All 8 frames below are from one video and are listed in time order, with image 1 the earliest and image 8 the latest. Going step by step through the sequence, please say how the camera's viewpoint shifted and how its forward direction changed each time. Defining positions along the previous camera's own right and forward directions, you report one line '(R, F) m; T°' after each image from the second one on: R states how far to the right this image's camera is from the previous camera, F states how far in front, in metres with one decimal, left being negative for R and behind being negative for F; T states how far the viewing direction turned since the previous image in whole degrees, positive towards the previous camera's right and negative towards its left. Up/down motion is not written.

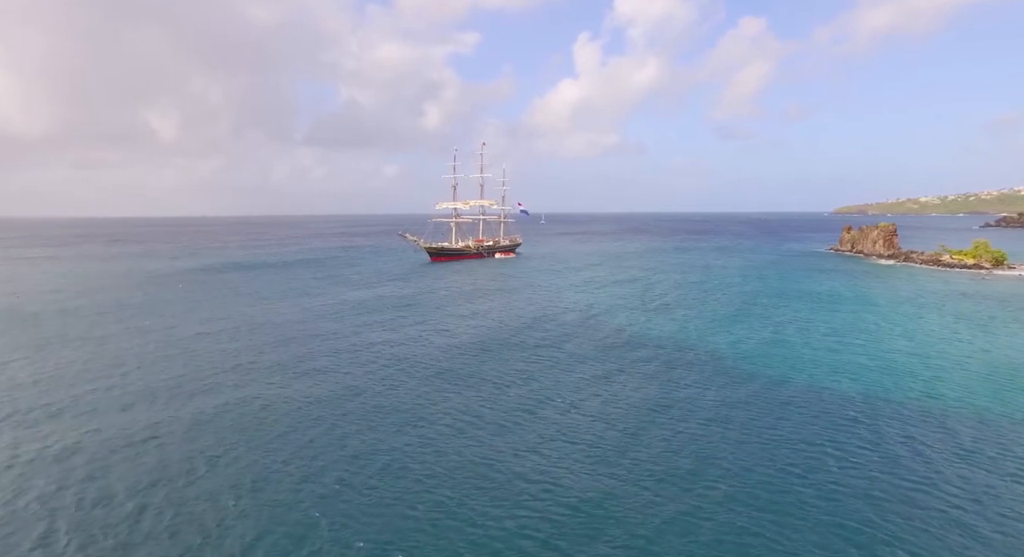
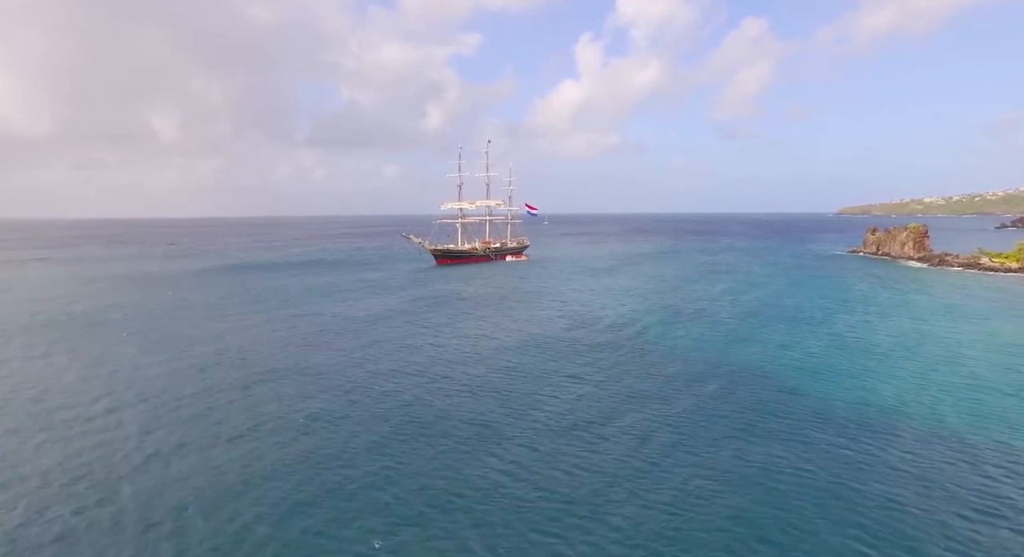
(-2.5, +5.7) m; 0°
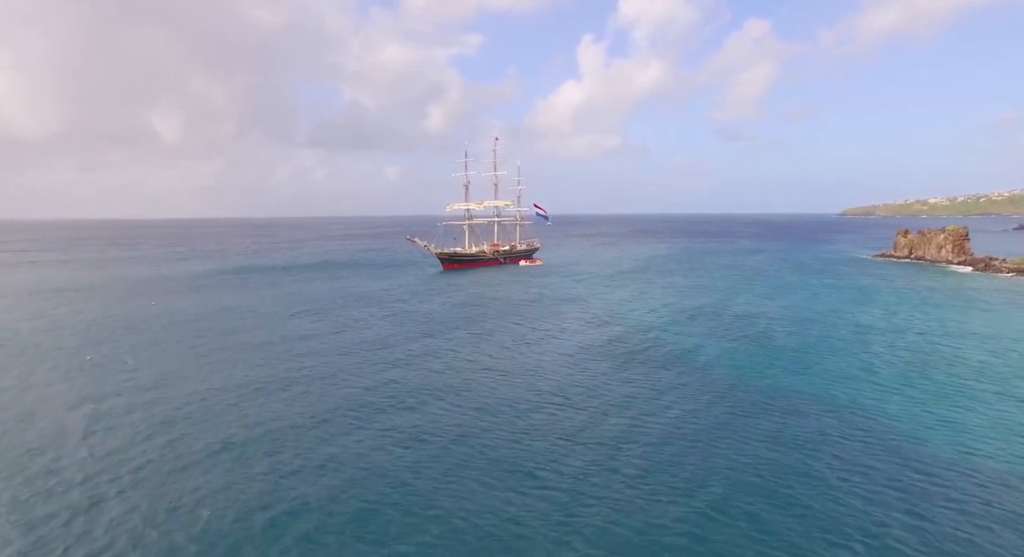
(-2.9, +7.1) m; 0°
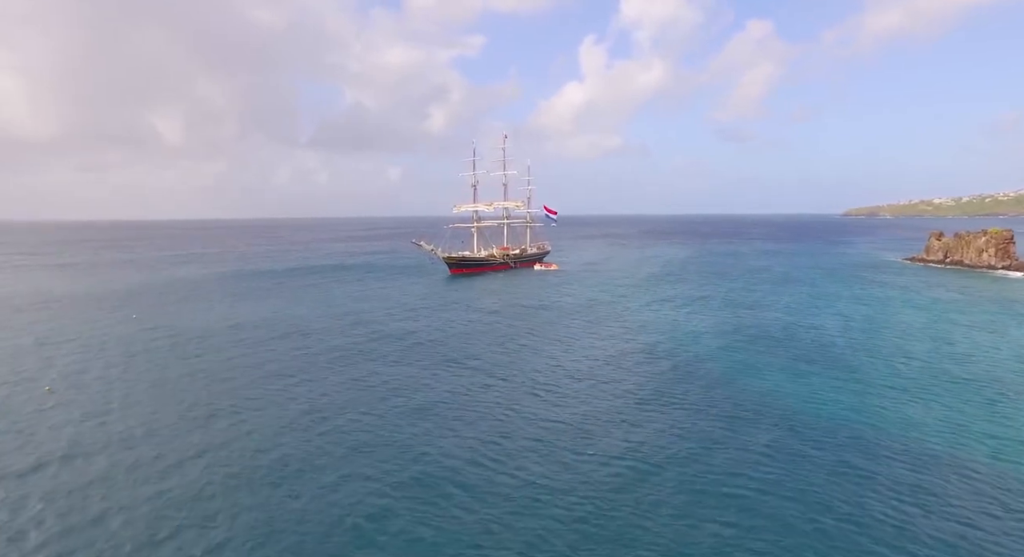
(-2.7, +6.7) m; 0°
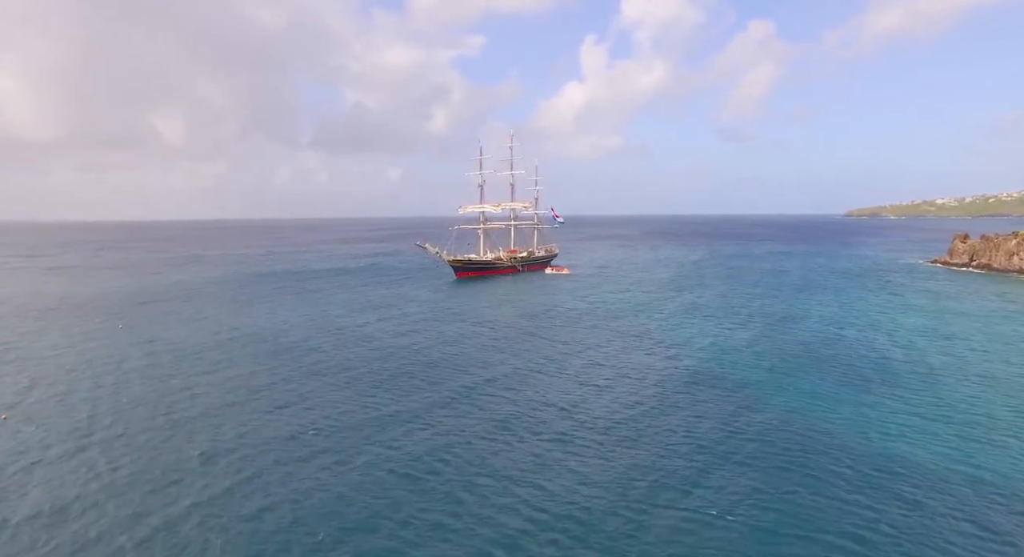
(-2.0, +4.4) m; 0°
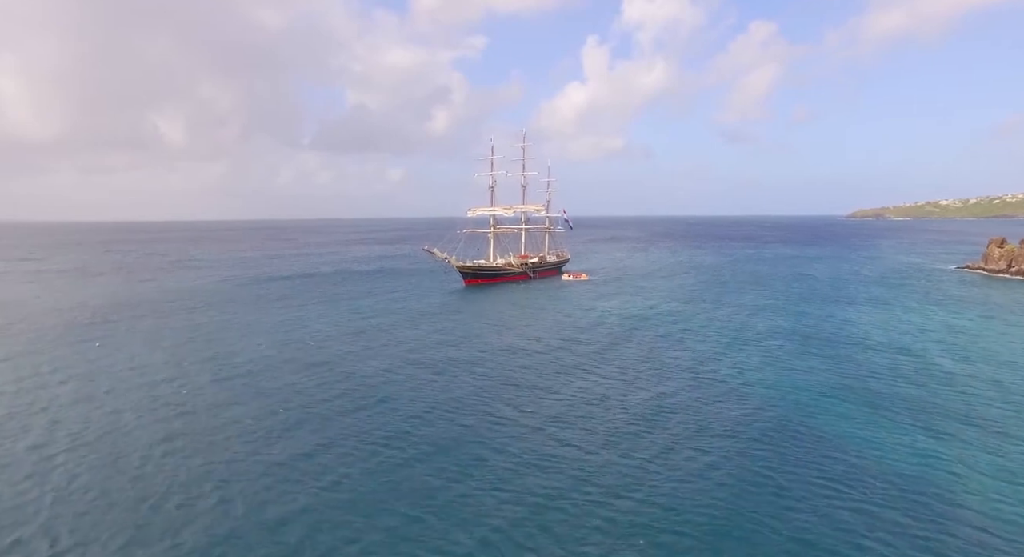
(-2.6, +5.6) m; 0°
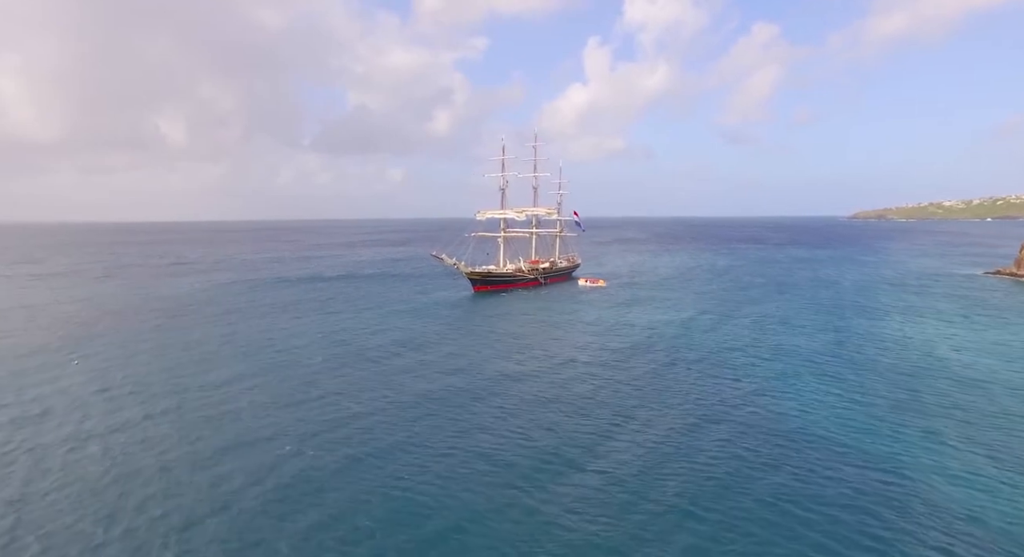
(-2.7, +4.7) m; 0°
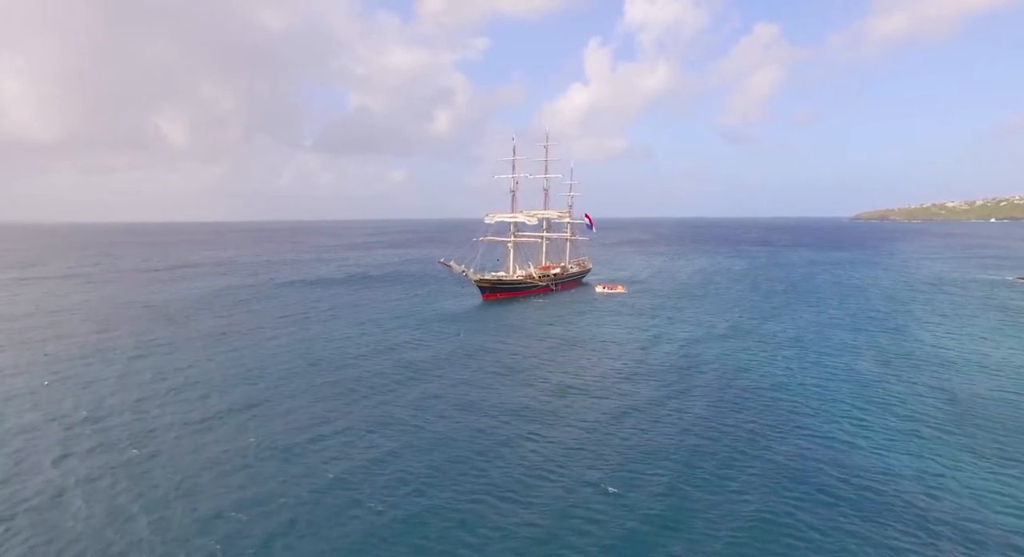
(-2.6, +5.1) m; 0°
